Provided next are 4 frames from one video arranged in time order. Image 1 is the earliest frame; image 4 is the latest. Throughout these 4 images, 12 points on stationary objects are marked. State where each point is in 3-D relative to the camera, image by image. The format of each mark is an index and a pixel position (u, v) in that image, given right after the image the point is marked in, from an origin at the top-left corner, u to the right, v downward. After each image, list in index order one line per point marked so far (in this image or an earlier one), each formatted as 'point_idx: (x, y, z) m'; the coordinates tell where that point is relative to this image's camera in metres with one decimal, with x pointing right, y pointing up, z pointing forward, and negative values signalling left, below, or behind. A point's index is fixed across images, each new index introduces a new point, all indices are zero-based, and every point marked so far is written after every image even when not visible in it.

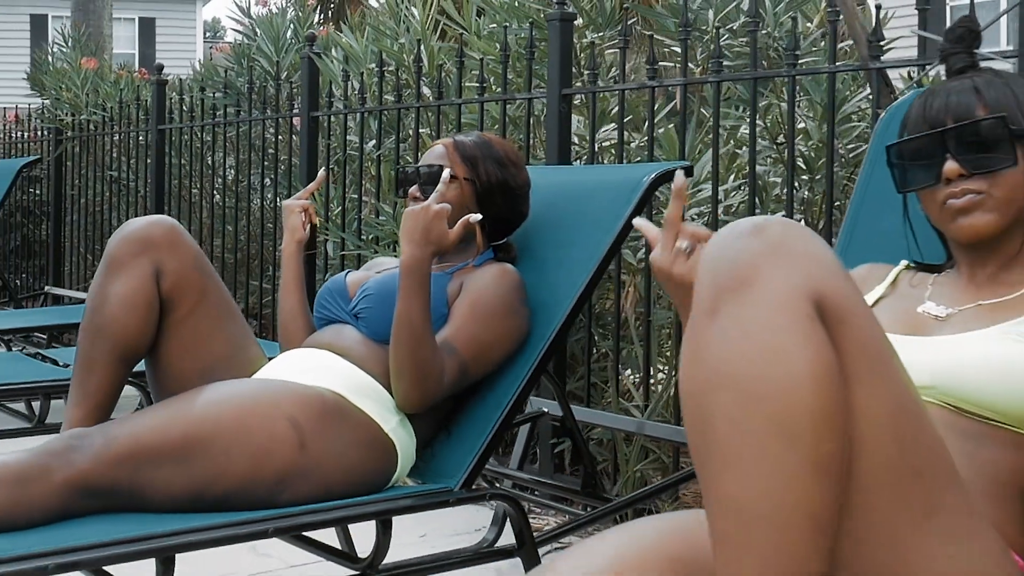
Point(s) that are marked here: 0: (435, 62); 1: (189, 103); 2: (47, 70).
0: (-0.1, +0.4, +3.4) m
1: (-0.7, +0.4, +4.2) m
2: (-2.0, +0.9, +7.8) m
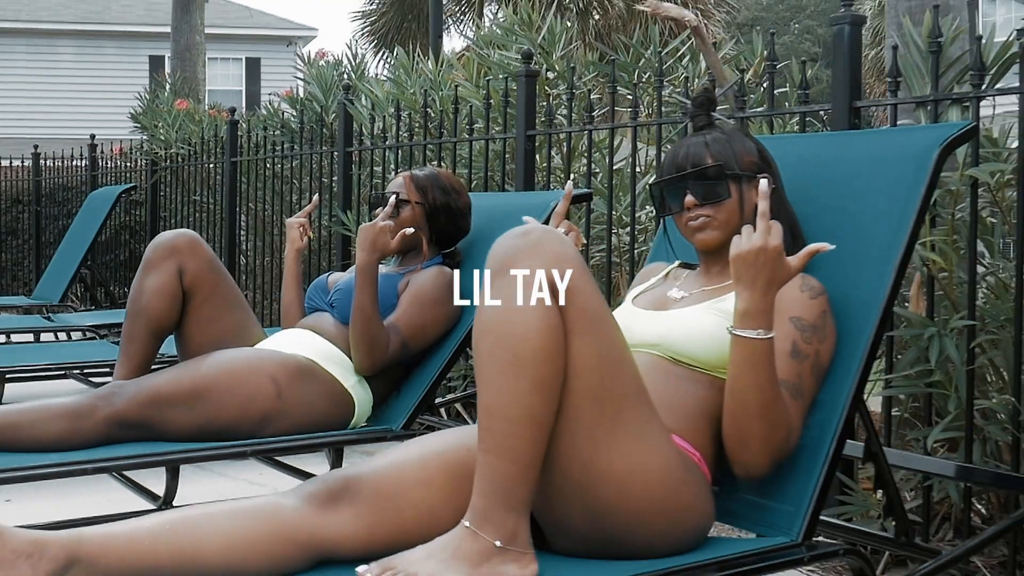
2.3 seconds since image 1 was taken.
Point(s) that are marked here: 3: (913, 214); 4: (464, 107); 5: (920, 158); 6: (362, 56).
0: (-0.2, +0.4, +4.2) m
1: (-0.7, +0.4, +5.0) m
2: (-1.7, +0.8, +8.7) m
3: (+0.5, +0.1, +2.3) m
4: (-0.1, +0.4, +4.2) m
5: (+0.5, +0.2, +2.3) m
6: (-0.4, +0.7, +5.4) m
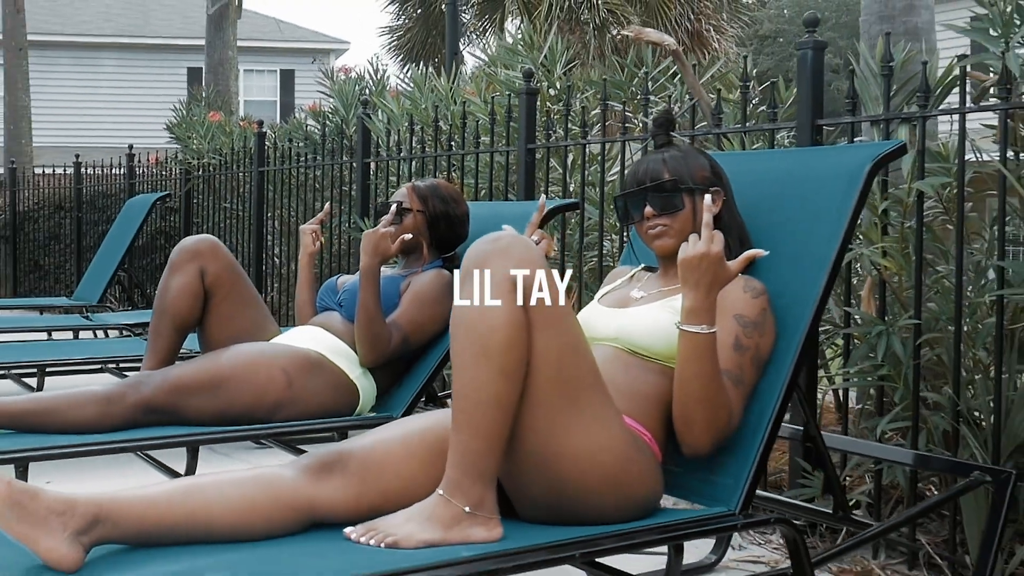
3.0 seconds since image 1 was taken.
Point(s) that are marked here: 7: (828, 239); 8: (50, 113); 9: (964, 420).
0: (-0.2, +0.4, +4.5) m
1: (-0.7, +0.4, +5.3) m
2: (-1.5, +0.8, +9.1) m
3: (+0.5, +0.1, +2.6) m
4: (-0.1, +0.4, +4.5) m
5: (+0.5, +0.2, +2.6) m
6: (-0.4, +0.6, +5.7) m
7: (+0.4, +0.1, +2.6) m
8: (-4.6, +1.7, +18.7) m
9: (+0.7, -0.2, +3.0) m
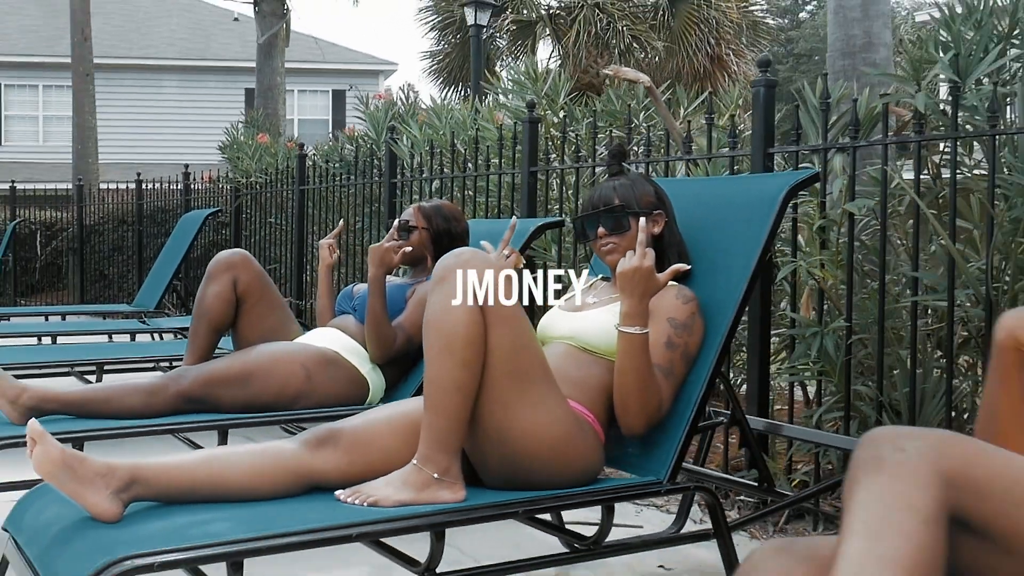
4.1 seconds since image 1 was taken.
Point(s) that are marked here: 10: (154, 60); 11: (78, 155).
0: (-0.1, +0.4, +5.0) m
1: (-0.6, +0.4, +5.9) m
2: (-1.4, +0.8, +9.6) m
3: (+0.4, +0.1, +3.0) m
4: (-0.1, +0.4, +5.0) m
5: (+0.4, +0.1, +3.1) m
6: (-0.3, +0.6, +6.2) m
7: (+0.4, +0.1, +3.1) m
8: (-4.1, +1.6, +19.4) m
9: (+0.7, -0.2, +3.5) m
10: (-3.7, +2.4, +19.4) m
11: (-3.4, +1.0, +14.9) m
